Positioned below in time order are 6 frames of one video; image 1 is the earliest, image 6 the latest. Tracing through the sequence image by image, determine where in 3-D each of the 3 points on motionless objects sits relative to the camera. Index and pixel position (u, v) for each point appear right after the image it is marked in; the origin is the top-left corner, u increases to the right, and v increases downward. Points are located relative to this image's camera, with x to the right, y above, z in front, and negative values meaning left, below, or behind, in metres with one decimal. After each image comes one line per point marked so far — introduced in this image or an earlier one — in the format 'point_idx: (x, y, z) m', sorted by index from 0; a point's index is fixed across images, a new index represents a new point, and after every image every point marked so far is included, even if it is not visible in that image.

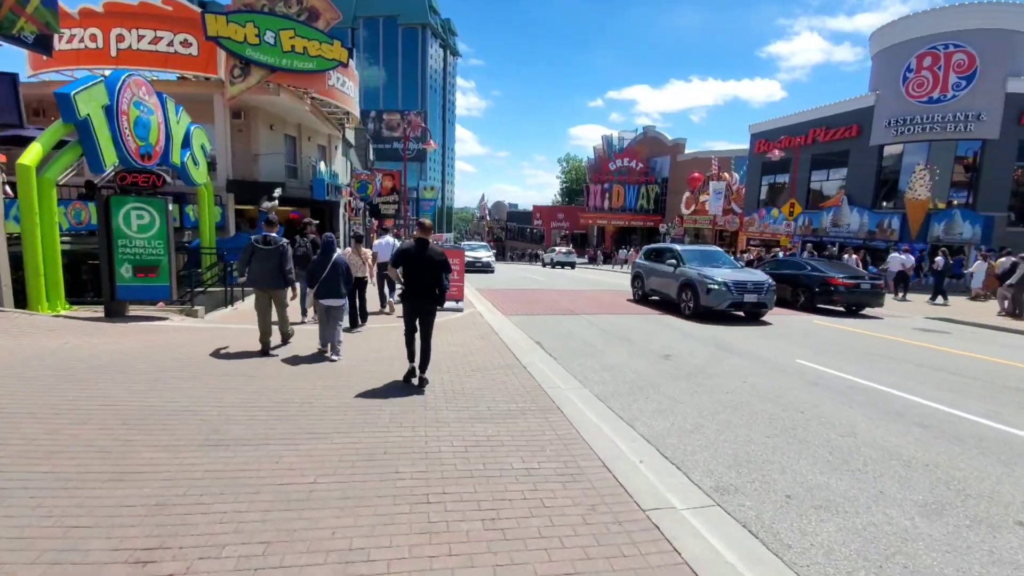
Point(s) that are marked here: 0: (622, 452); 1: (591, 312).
0: (+0.9, -1.4, +4.2) m
1: (+1.9, -0.6, +12.3) m
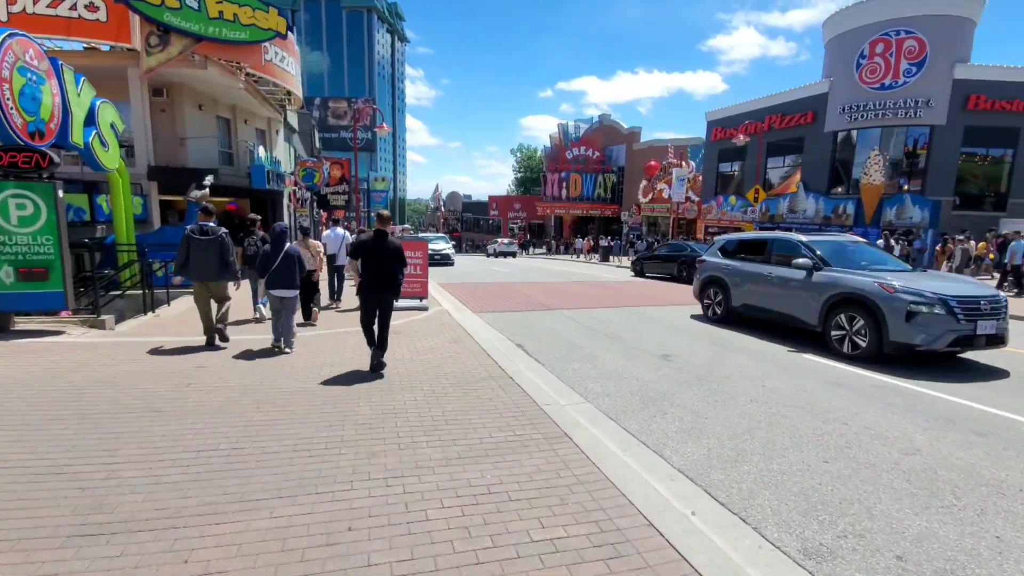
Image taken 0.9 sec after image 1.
0: (+1.0, -1.4, +3.2) m
1: (+1.2, -0.4, +11.4) m
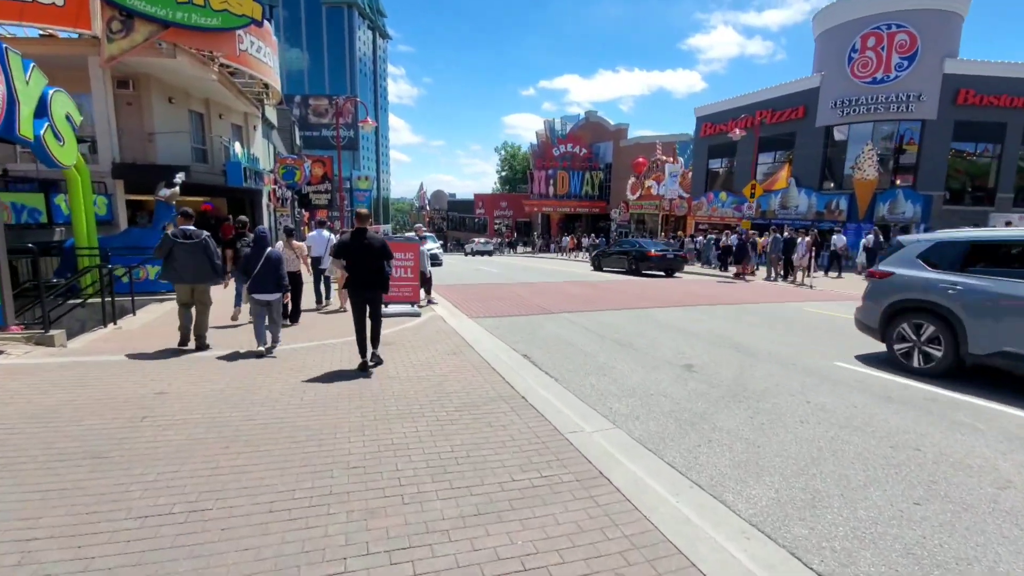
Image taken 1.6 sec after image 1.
0: (+1.2, -1.4, +2.5) m
1: (+1.2, -0.5, +10.7) m
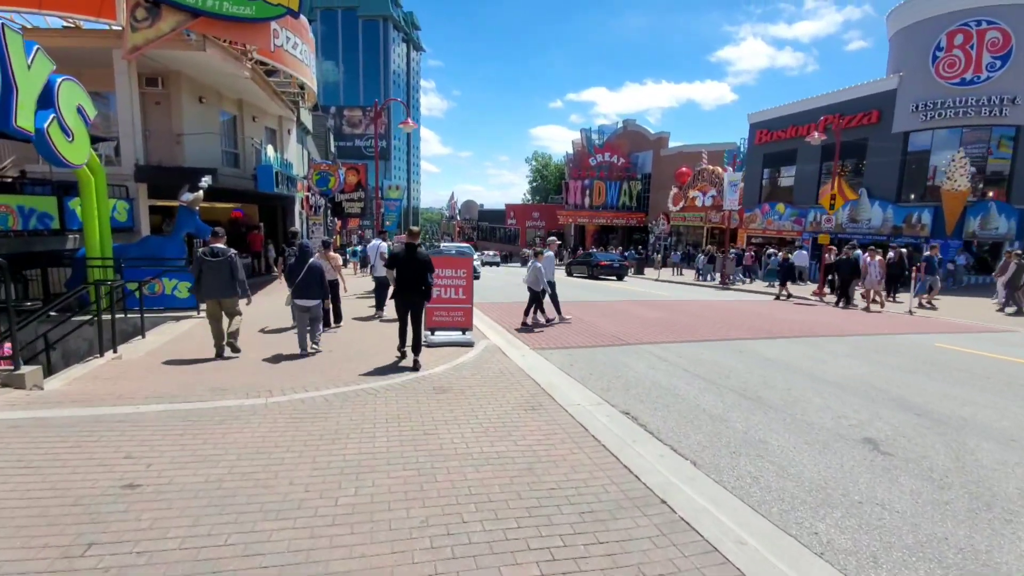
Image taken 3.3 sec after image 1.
0: (+2.0, -1.7, +0.7) m
1: (+2.4, -0.9, +9.0) m
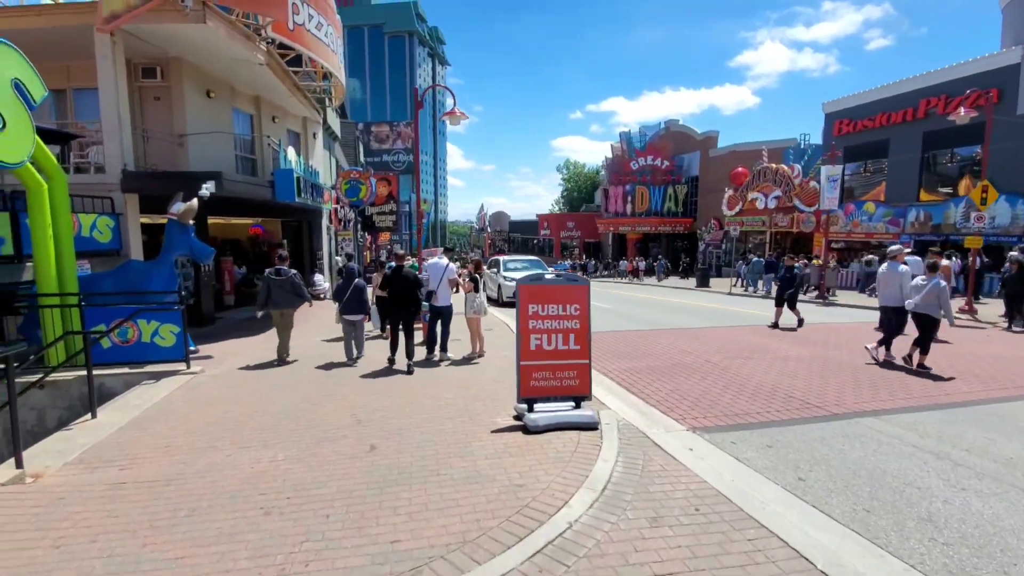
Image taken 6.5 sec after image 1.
0: (+3.1, -2.0, -2.4) m
1: (+3.9, -1.3, +5.8) m
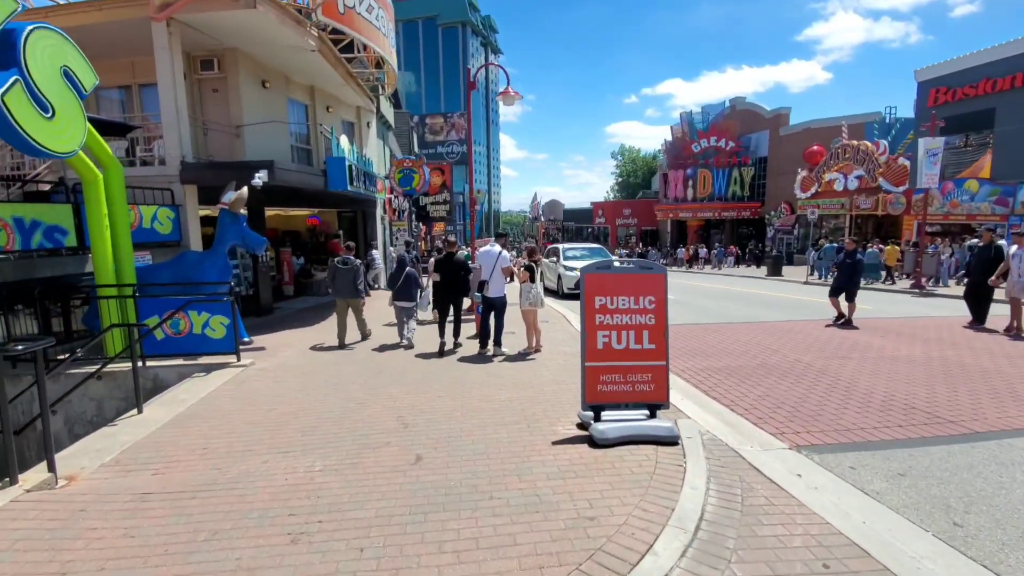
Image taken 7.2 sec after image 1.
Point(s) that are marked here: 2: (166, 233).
0: (+2.8, -2.0, -3.4) m
1: (+4.6, -1.2, +4.7) m
2: (-6.6, +1.0, +9.4) m
